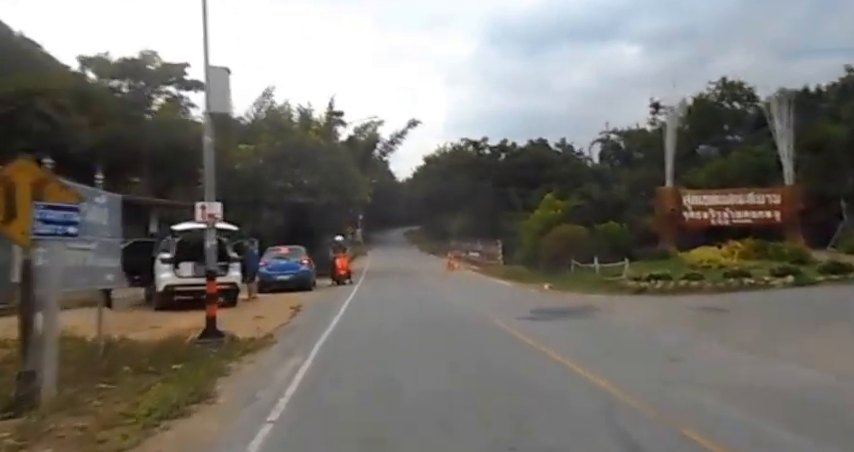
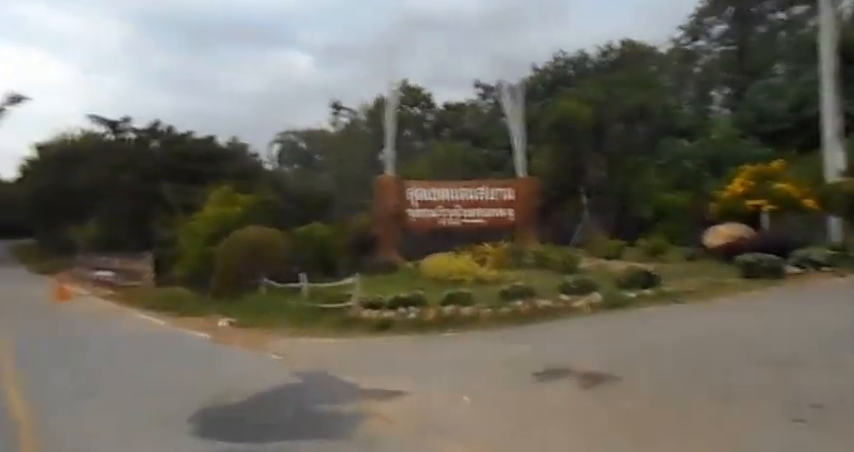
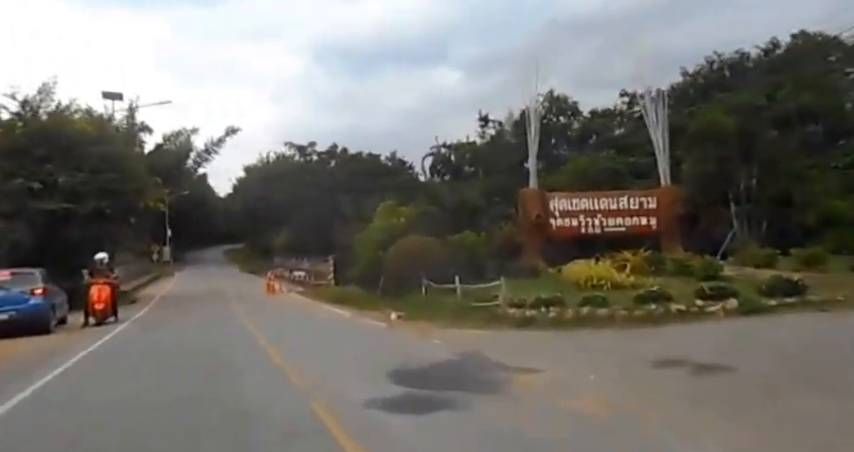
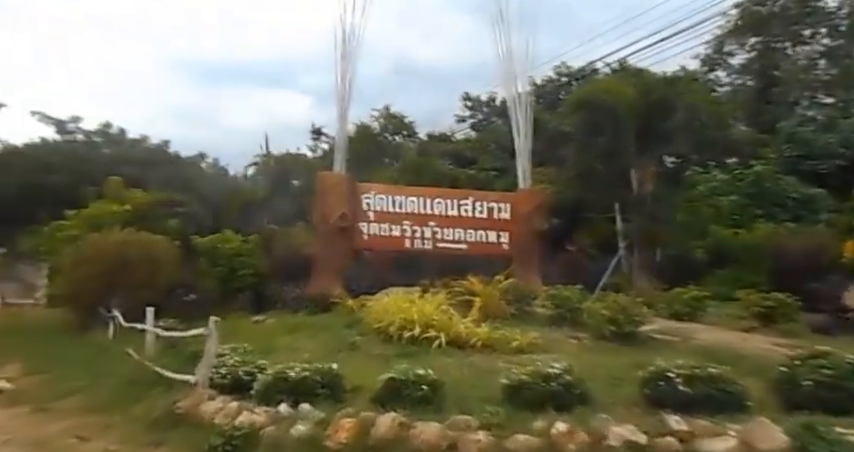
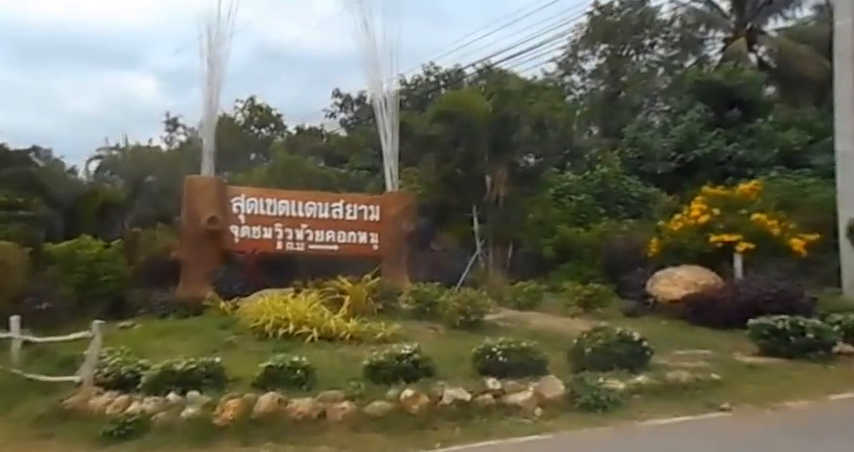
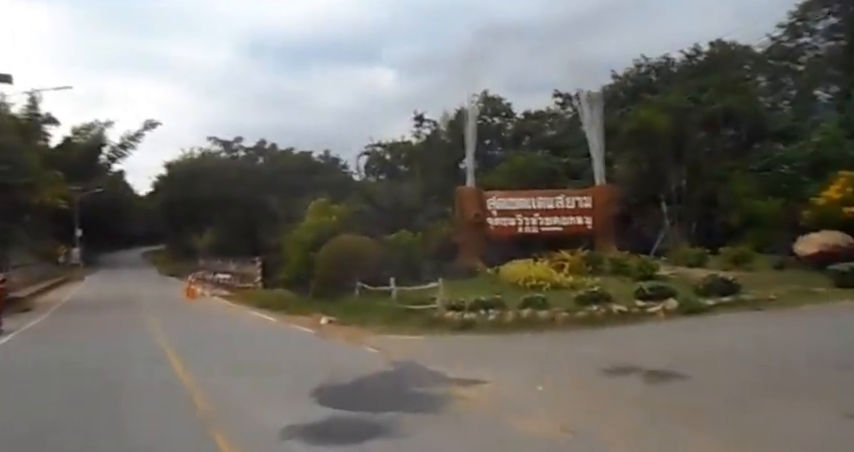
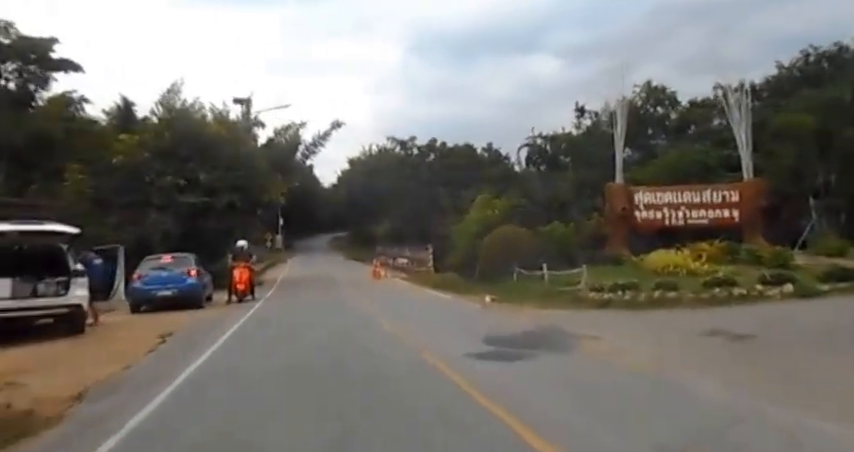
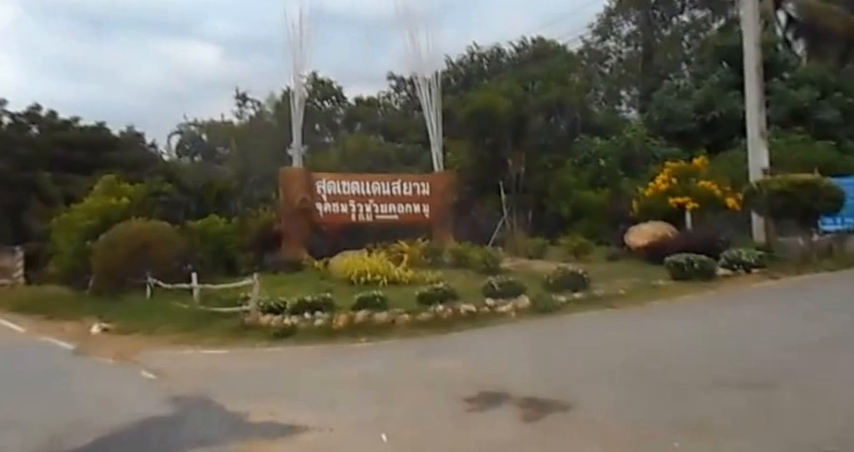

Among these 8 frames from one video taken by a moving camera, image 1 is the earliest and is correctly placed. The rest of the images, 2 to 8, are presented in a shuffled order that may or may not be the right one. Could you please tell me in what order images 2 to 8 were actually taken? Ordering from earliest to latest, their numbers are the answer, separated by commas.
7, 3, 6, 2, 8, 5, 4
